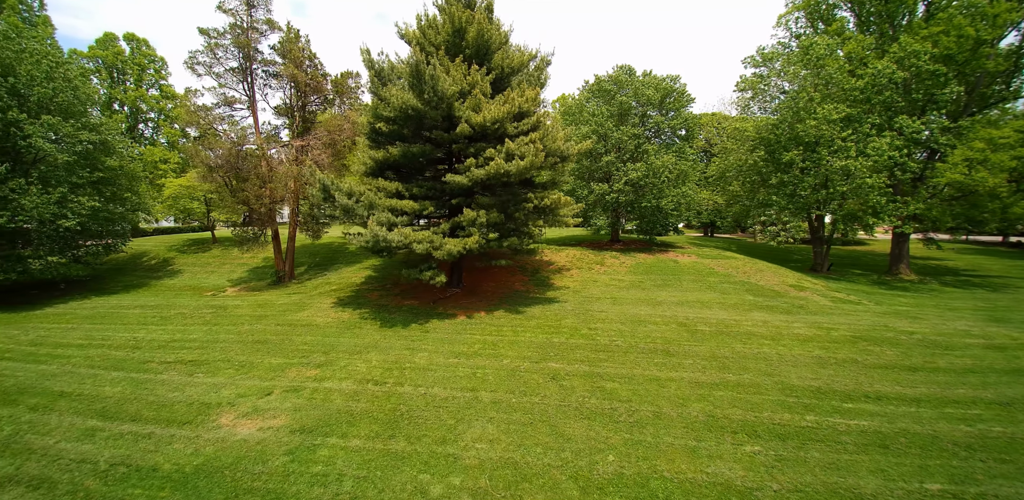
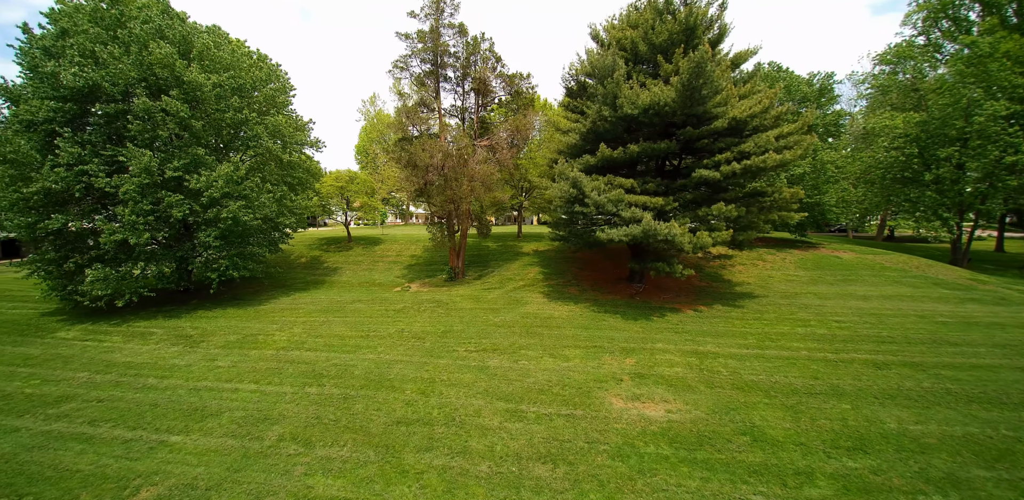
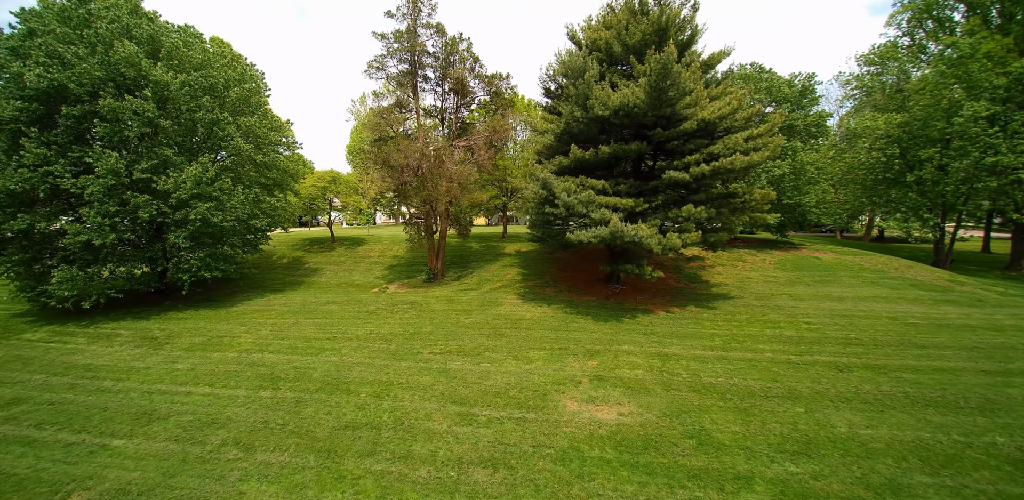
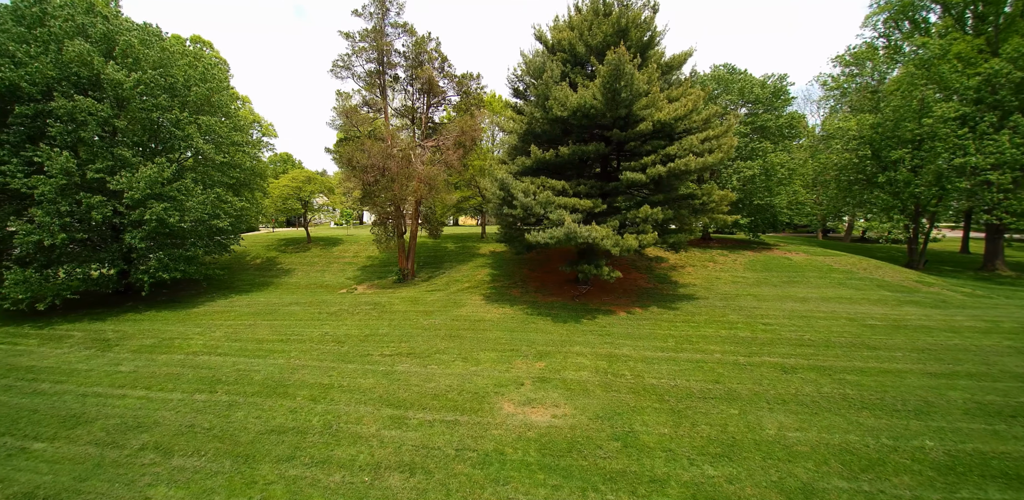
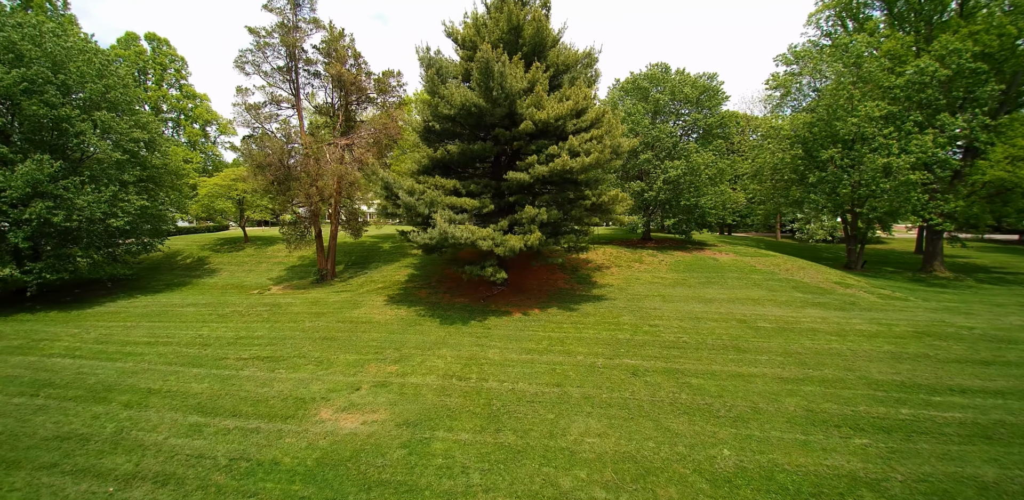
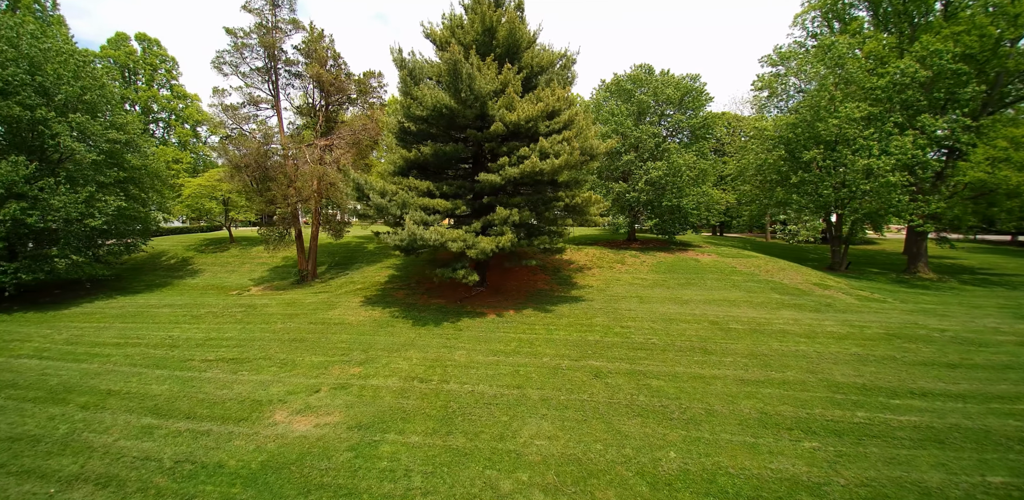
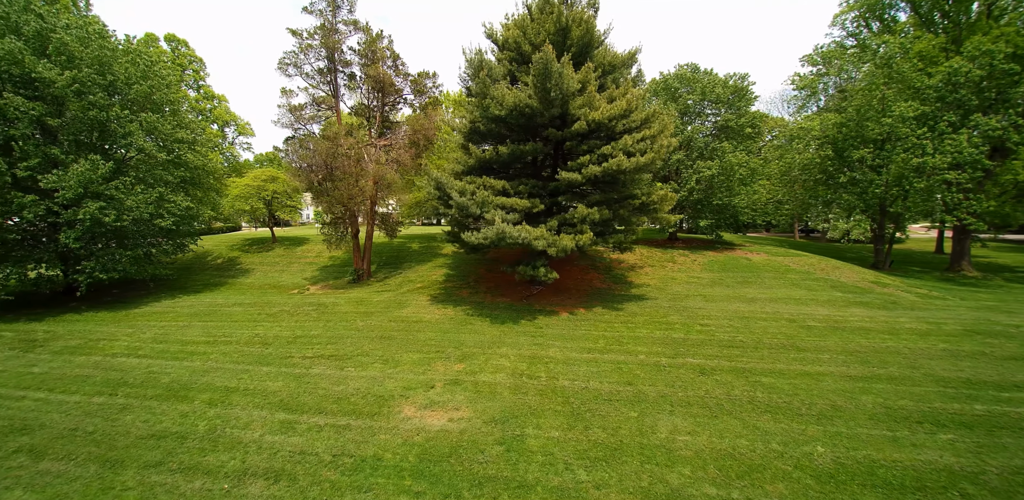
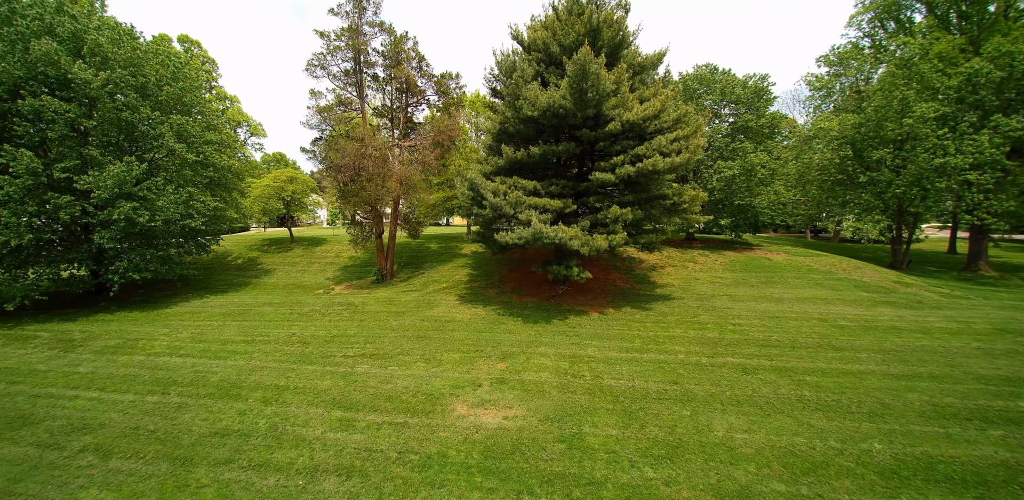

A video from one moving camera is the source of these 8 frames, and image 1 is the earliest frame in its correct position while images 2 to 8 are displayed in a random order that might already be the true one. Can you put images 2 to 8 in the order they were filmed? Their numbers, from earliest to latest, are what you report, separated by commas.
6, 5, 7, 8, 4, 3, 2
